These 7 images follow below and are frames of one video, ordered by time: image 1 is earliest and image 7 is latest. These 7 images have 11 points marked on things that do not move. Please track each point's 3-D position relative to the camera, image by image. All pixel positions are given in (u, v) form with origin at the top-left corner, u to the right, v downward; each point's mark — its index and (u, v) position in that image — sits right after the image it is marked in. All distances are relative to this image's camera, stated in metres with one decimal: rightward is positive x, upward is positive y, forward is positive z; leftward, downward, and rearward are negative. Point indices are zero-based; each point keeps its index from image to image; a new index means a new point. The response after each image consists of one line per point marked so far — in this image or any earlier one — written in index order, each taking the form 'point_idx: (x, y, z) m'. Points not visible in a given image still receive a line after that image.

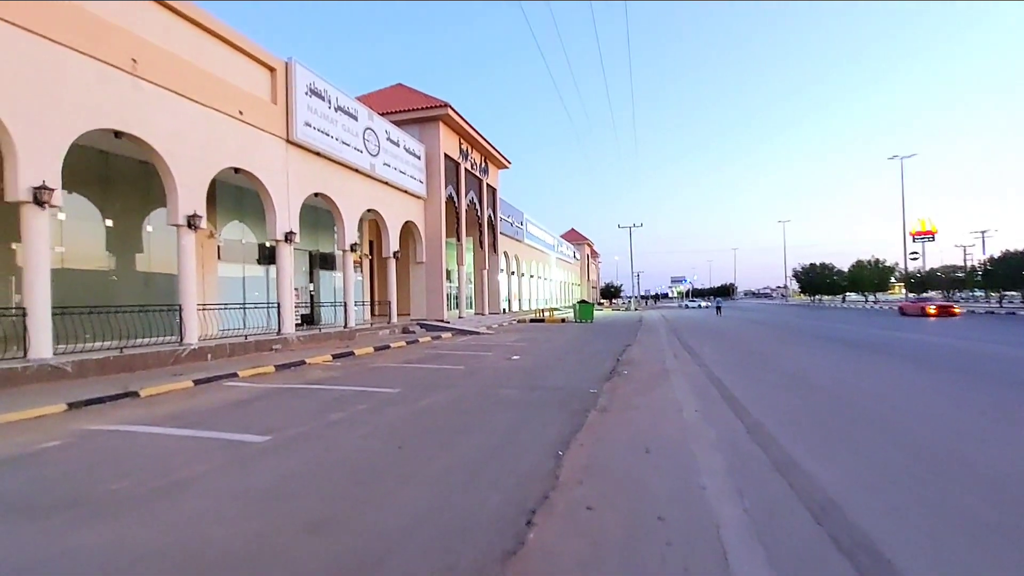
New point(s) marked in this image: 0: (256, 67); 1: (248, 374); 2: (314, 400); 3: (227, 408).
0: (-7.5, +6.5, +15.2) m
1: (-5.8, -1.9, +11.3) m
2: (-3.3, -1.8, +8.5) m
3: (-4.4, -1.9, +8.0) m
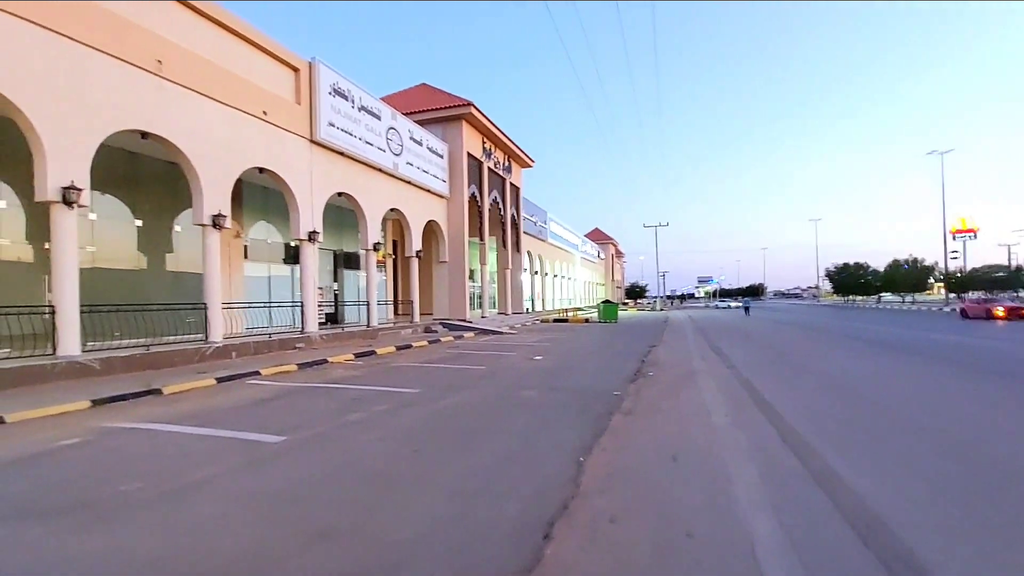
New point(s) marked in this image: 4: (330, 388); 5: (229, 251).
0: (-6.9, +6.5, +15.3) m
1: (-5.3, -1.8, +11.3) m
2: (-2.9, -1.8, +8.4) m
3: (-4.1, -1.8, +8.0) m
4: (-3.4, -1.9, +9.6) m
5: (-9.5, +1.2, +17.3) m
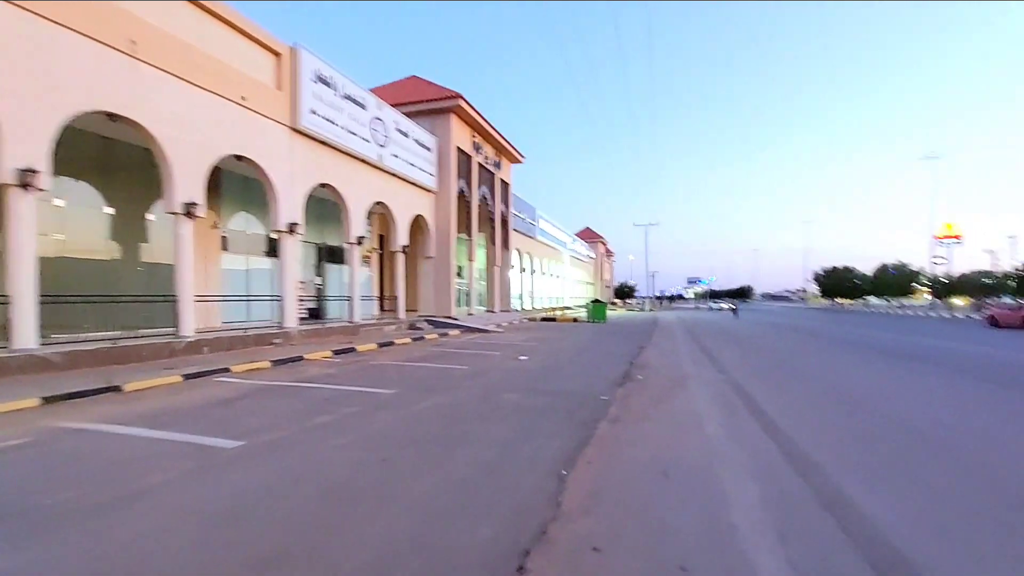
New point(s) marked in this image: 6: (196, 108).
0: (-7.2, +6.7, +14.7) m
1: (-5.7, -1.7, +10.8) m
2: (-3.2, -1.7, +7.9) m
3: (-4.4, -1.7, +7.5) m
4: (-3.7, -1.8, +9.1) m
5: (-9.9, +1.5, +16.7) m
6: (-7.7, +4.4, +12.6) m
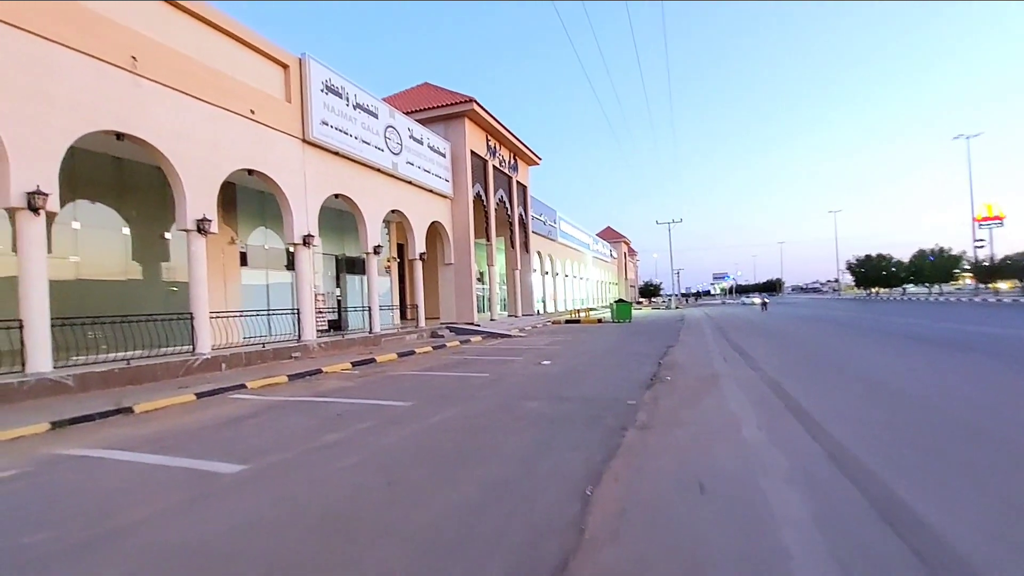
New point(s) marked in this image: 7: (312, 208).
0: (-6.9, +6.3, +14.6) m
1: (-5.2, -2.0, +10.5) m
2: (-2.9, -1.9, +7.6) m
3: (-4.1, -1.9, +7.2) m
4: (-3.3, -1.9, +8.8) m
5: (-9.3, +1.0, +16.6) m
6: (-7.4, +4.0, +12.5) m
7: (-6.1, +2.4, +15.8) m
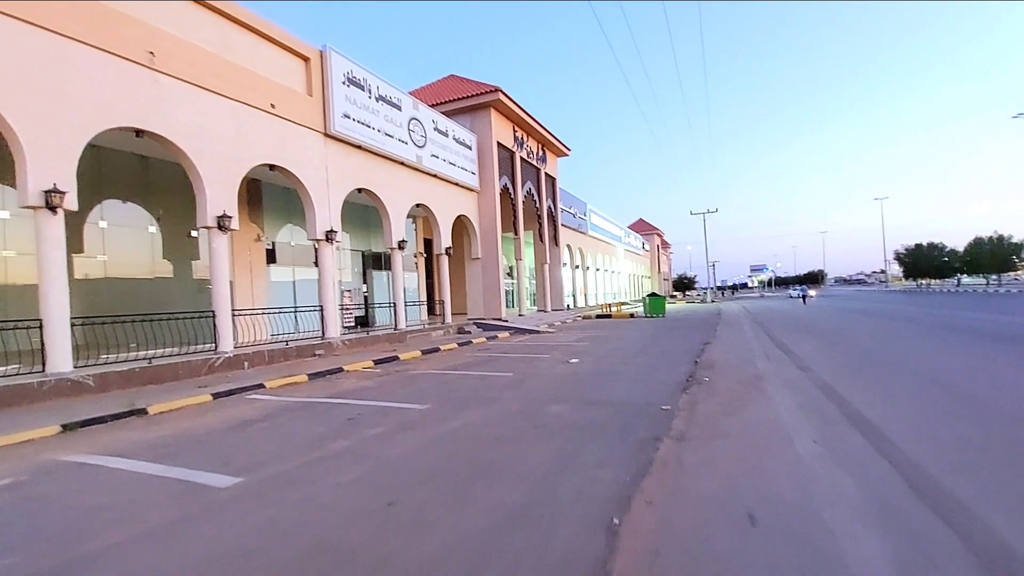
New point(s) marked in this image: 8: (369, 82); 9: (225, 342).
0: (-6.2, +6.4, +14.4) m
1: (-4.7, -1.9, +10.3) m
2: (-2.6, -1.8, +7.2) m
3: (-3.8, -1.9, +6.9) m
4: (-3.0, -1.9, +8.4) m
5: (-8.4, +1.0, +16.6) m
6: (-6.9, +4.1, +12.3) m
7: (-5.3, +2.5, +15.5) m
8: (-4.7, +6.8, +16.9) m
9: (-6.7, -1.3, +12.0) m
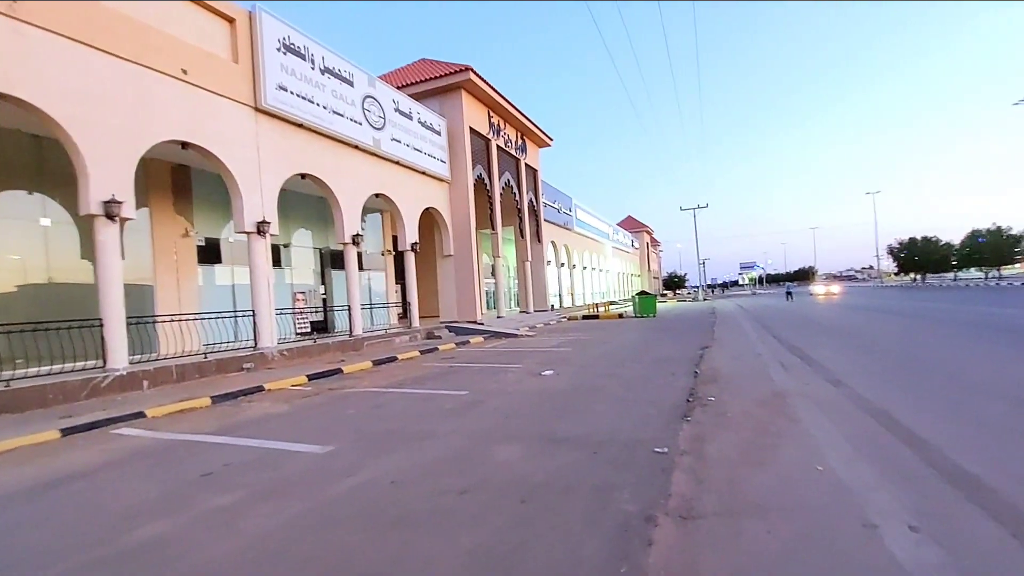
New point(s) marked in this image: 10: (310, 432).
0: (-7.2, +6.4, +12.1) m
1: (-5.5, -1.9, +8.1) m
2: (-3.3, -1.8, +5.0) m
3: (-4.5, -1.9, +4.7) m
4: (-3.7, -1.9, +6.3) m
5: (-9.3, +1.0, +14.3) m
6: (-7.7, +4.0, +10.1) m
7: (-6.2, +2.5, +13.3) m
8: (-5.7, +6.7, +14.7) m
9: (-7.5, -1.3, +9.7) m
10: (-2.5, -1.8, +6.5) m
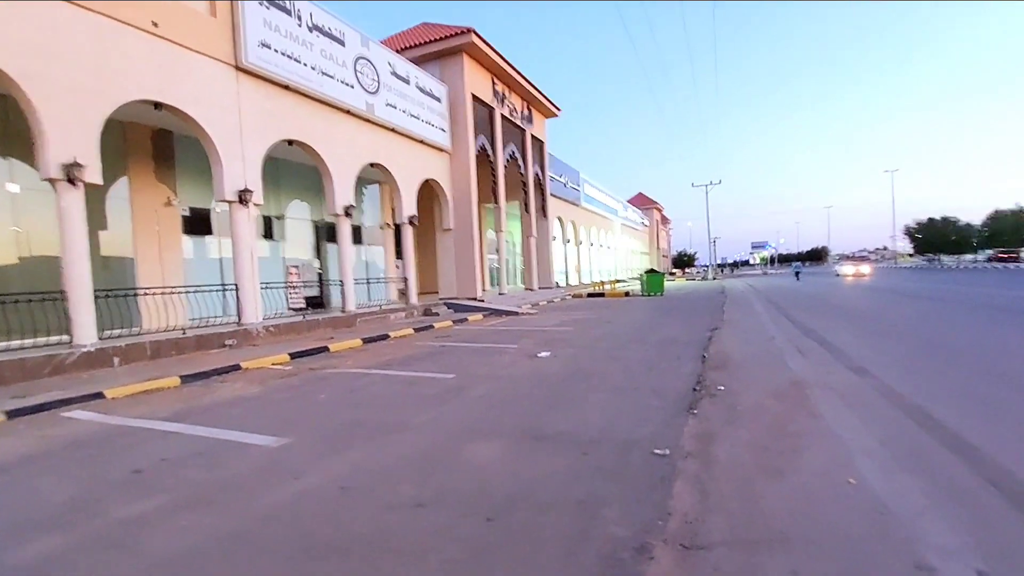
0: (-7.1, +7.0, +11.2) m
1: (-5.6, -1.5, +7.5) m
2: (-3.5, -1.6, +4.4) m
3: (-4.7, -1.6, +4.1) m
4: (-3.8, -1.6, +5.6) m
5: (-9.3, +1.7, +13.6) m
6: (-7.8, +4.5, +9.2) m
7: (-6.3, +3.2, +12.5) m
8: (-5.6, +7.4, +13.7) m
9: (-7.6, -0.8, +9.1) m
10: (-2.7, -1.5, +5.8) m
